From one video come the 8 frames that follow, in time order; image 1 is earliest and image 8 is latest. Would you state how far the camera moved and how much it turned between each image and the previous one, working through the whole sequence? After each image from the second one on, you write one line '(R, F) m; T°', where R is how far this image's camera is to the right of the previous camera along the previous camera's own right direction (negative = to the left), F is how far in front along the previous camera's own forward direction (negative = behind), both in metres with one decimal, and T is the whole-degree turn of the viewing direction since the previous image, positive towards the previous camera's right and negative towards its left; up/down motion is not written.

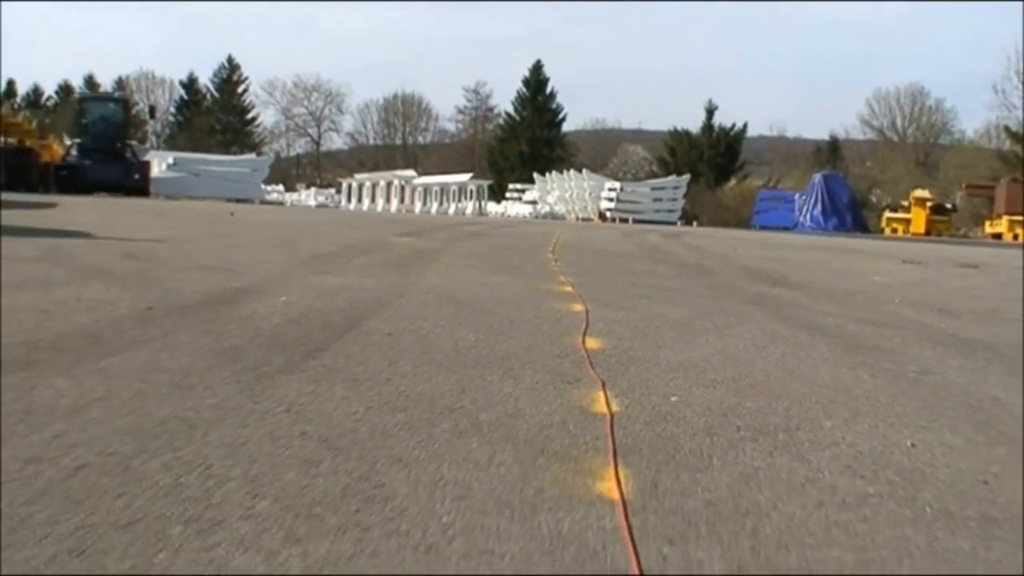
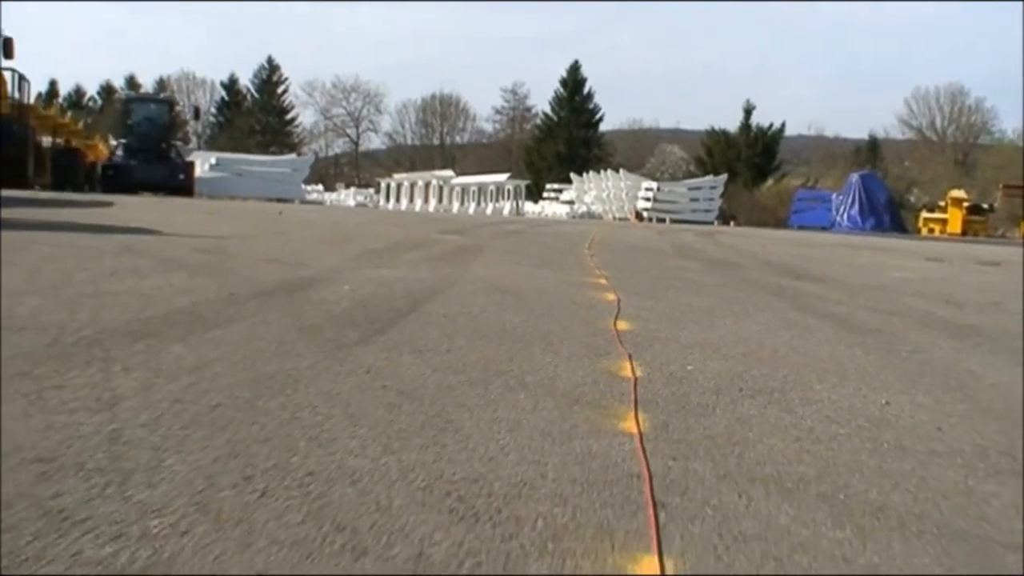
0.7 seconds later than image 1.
(0.0, -0.9) m; -2°
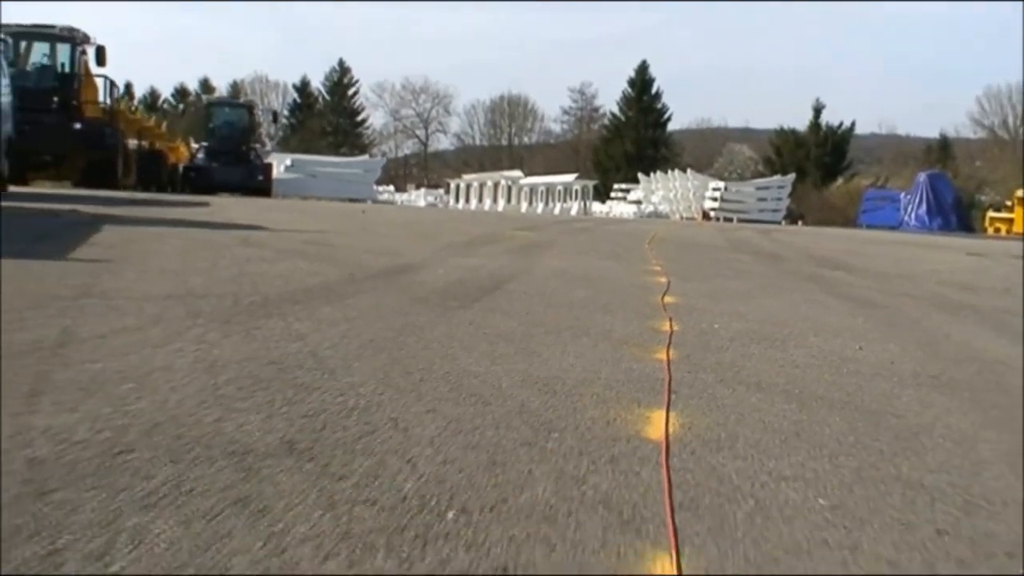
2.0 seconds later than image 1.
(0.0, -1.7) m; -3°
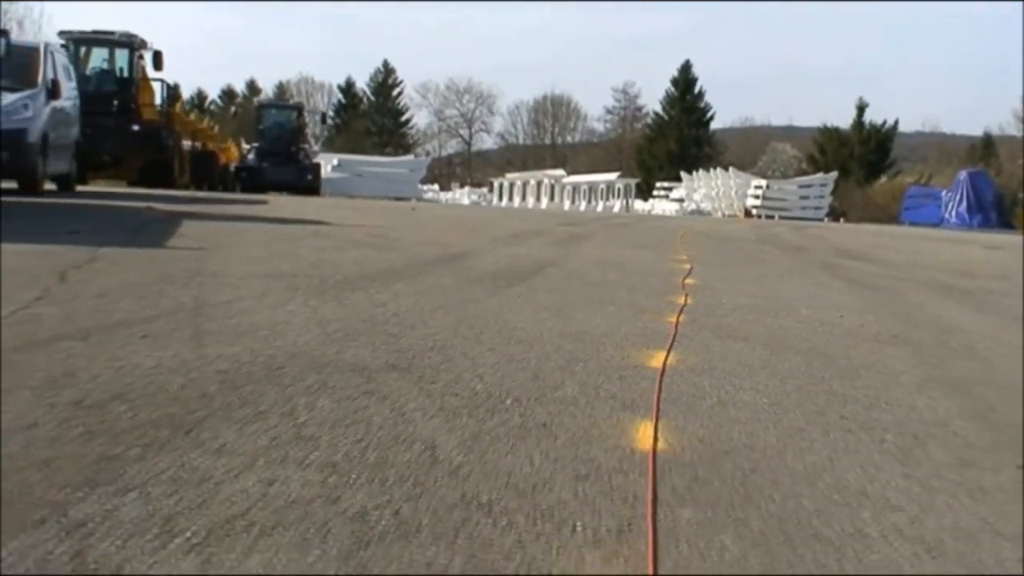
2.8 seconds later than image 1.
(0.0, -1.4) m; -2°
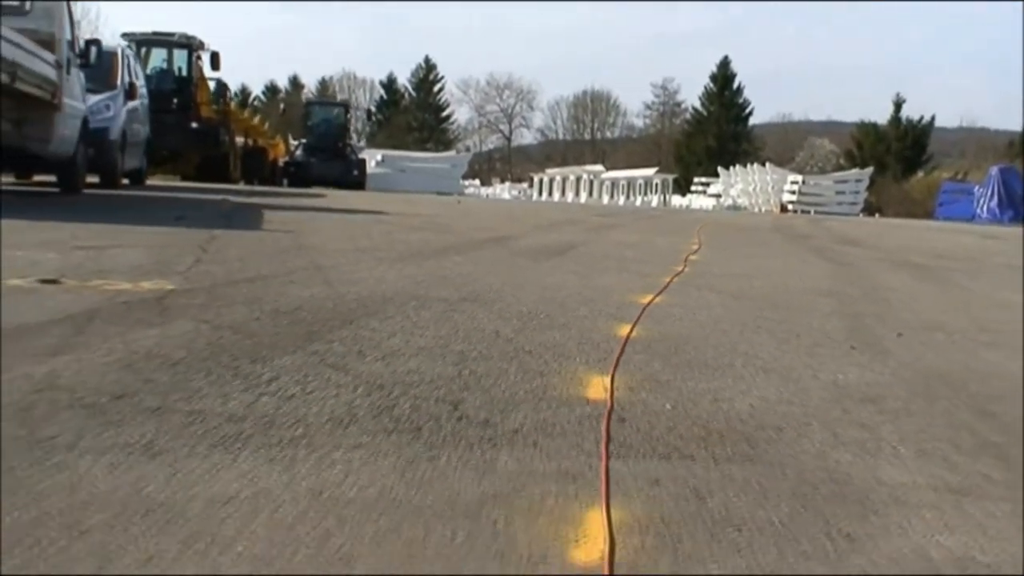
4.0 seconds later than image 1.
(0.0, -2.5) m; -2°
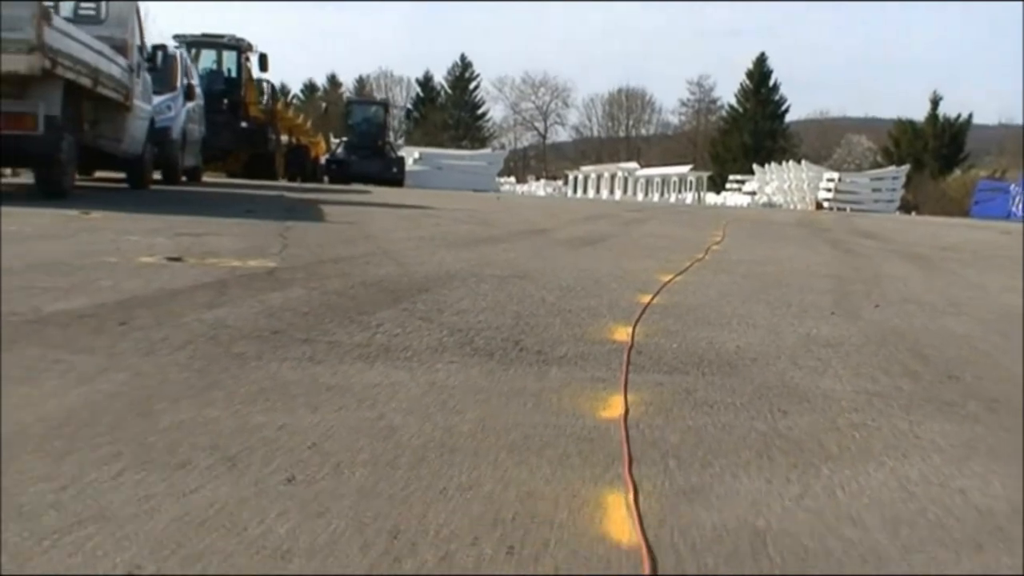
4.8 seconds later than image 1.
(-0.1, -1.5) m; -2°
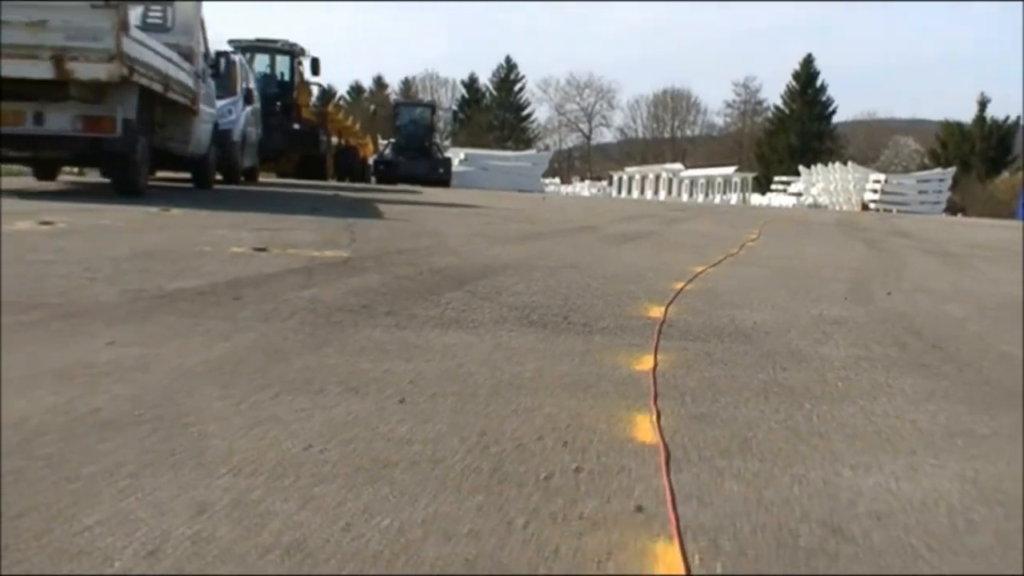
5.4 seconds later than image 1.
(0.0, -1.0) m; -2°
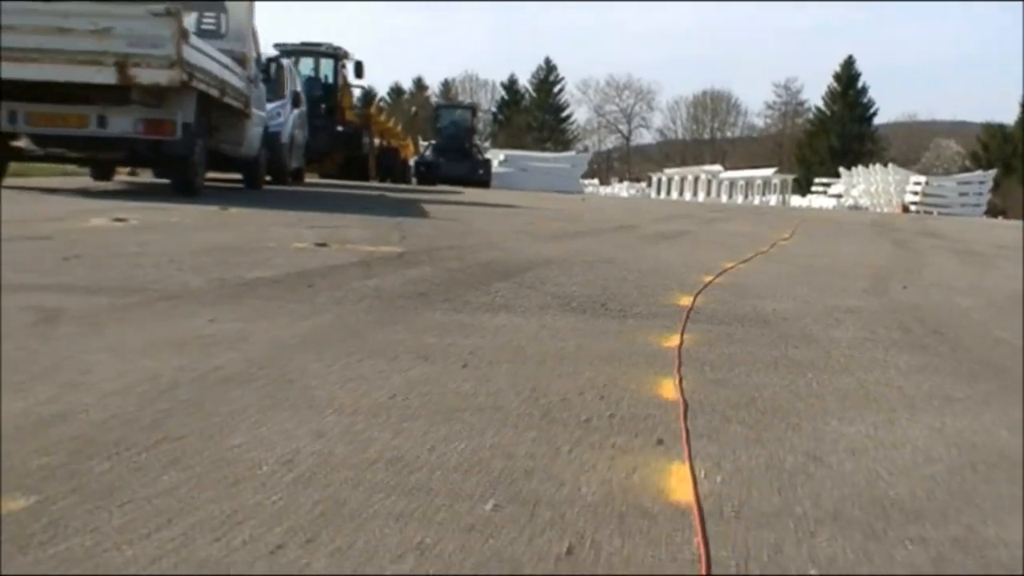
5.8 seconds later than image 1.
(0.0, -0.8) m; -2°
